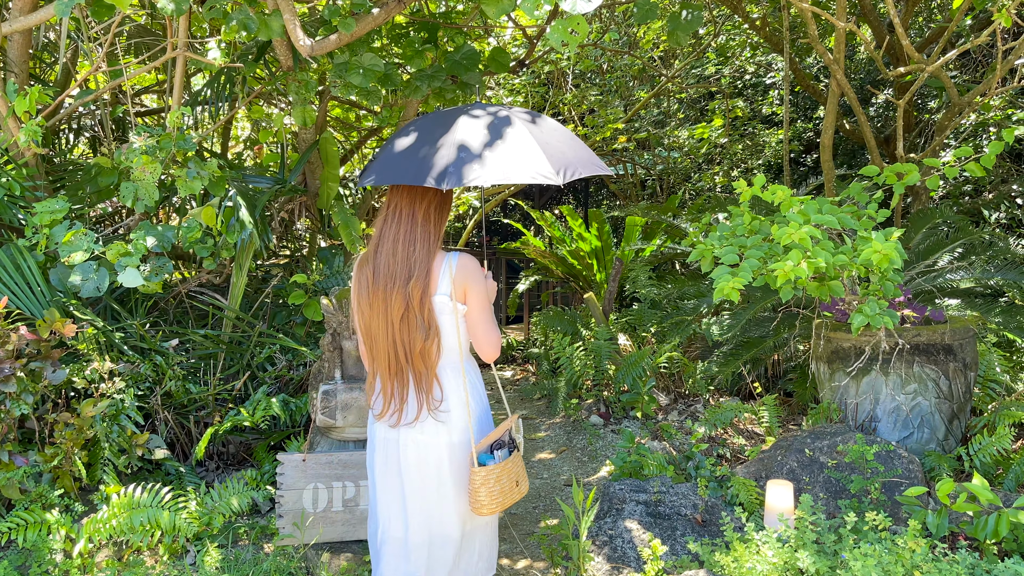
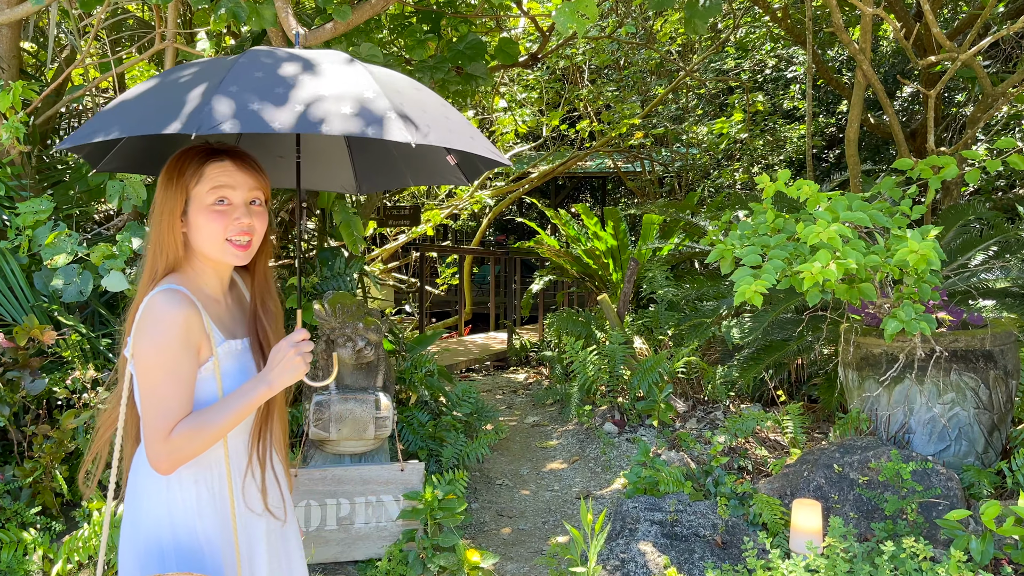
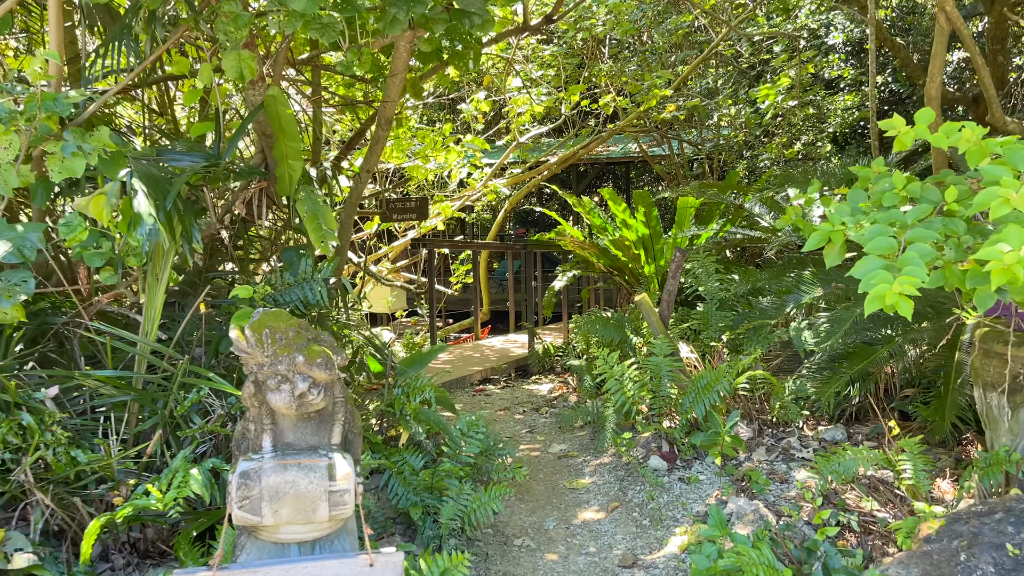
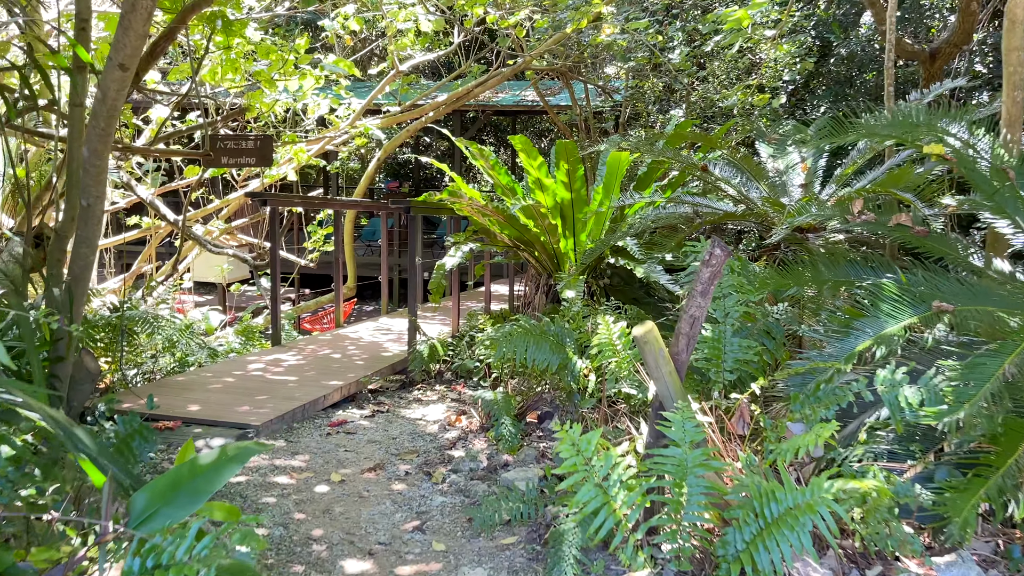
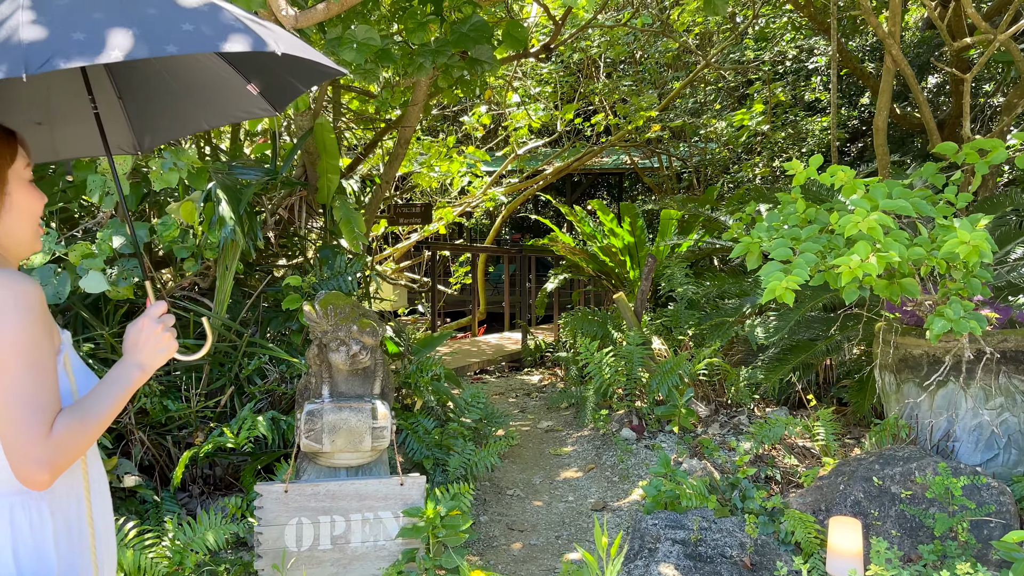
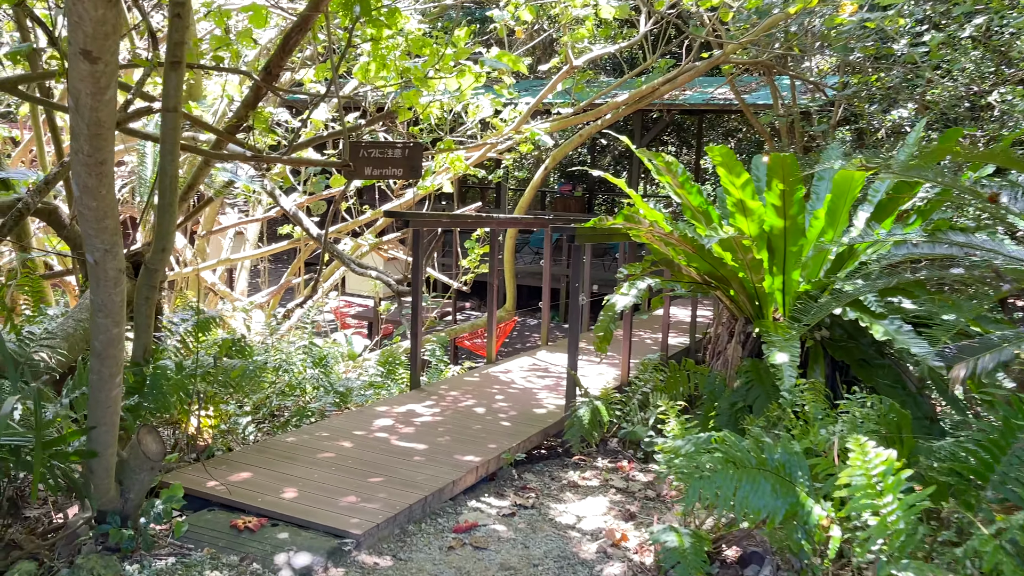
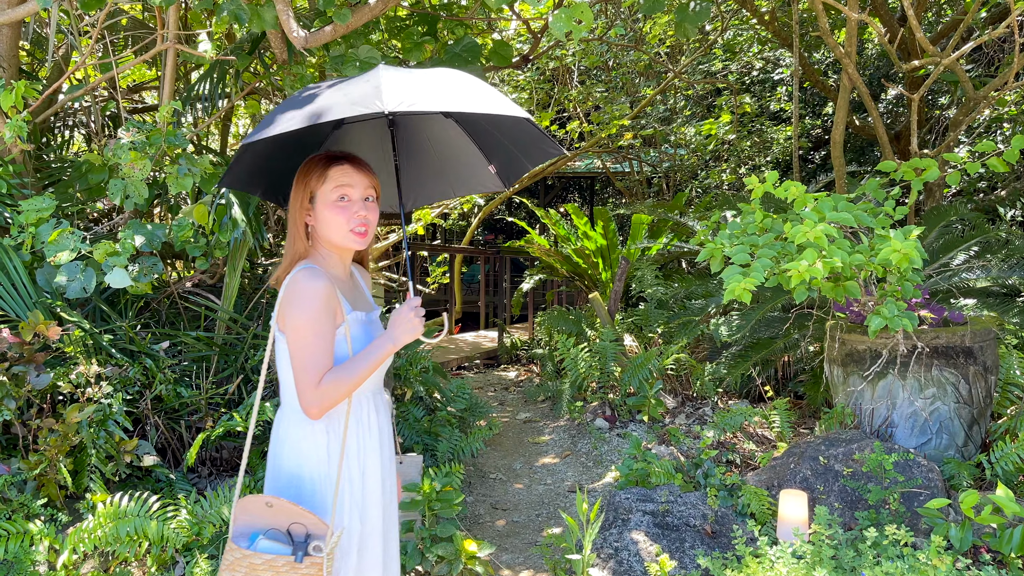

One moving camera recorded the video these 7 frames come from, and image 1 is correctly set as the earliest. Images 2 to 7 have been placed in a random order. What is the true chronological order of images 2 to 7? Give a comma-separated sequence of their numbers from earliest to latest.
7, 2, 5, 3, 4, 6
